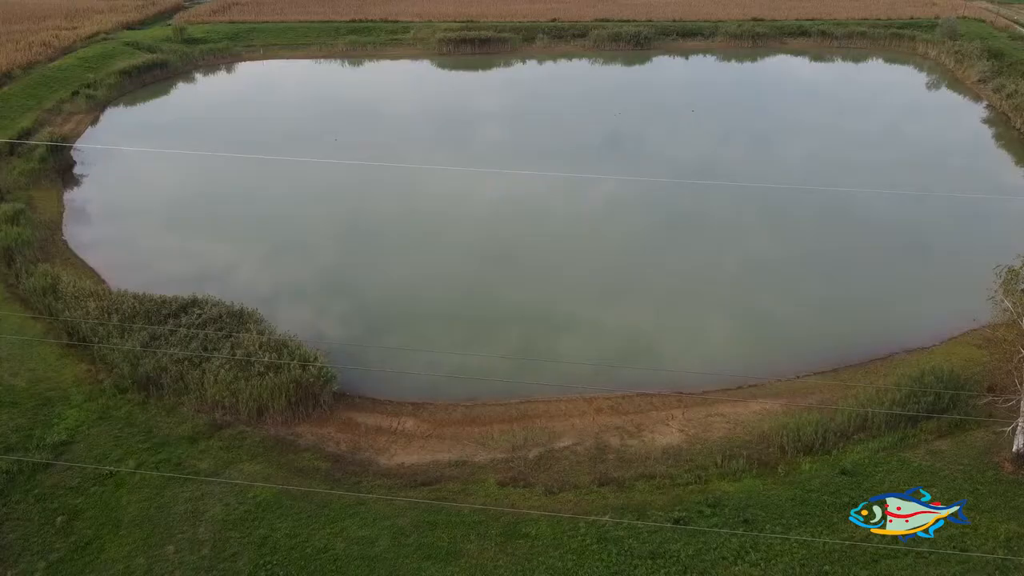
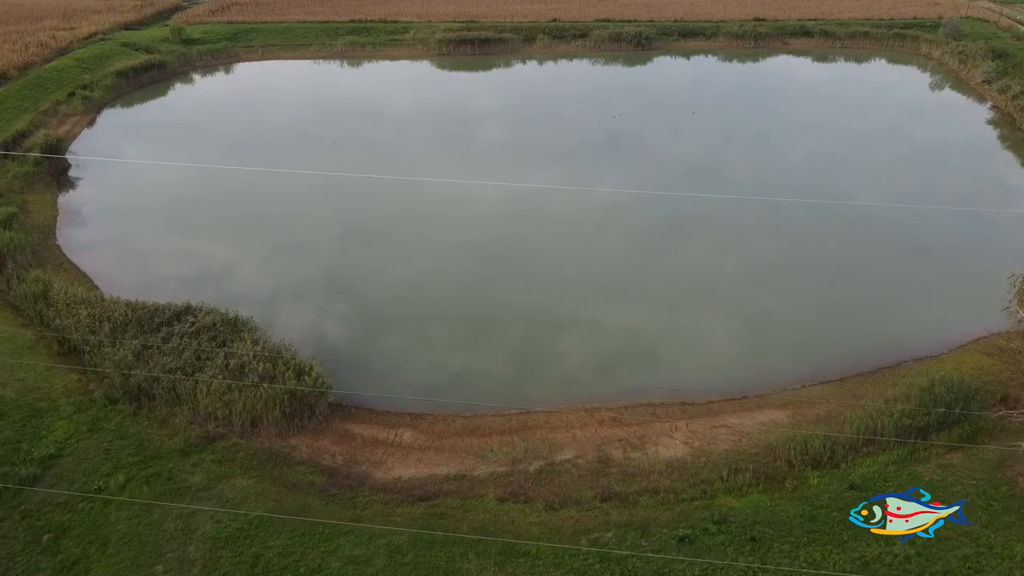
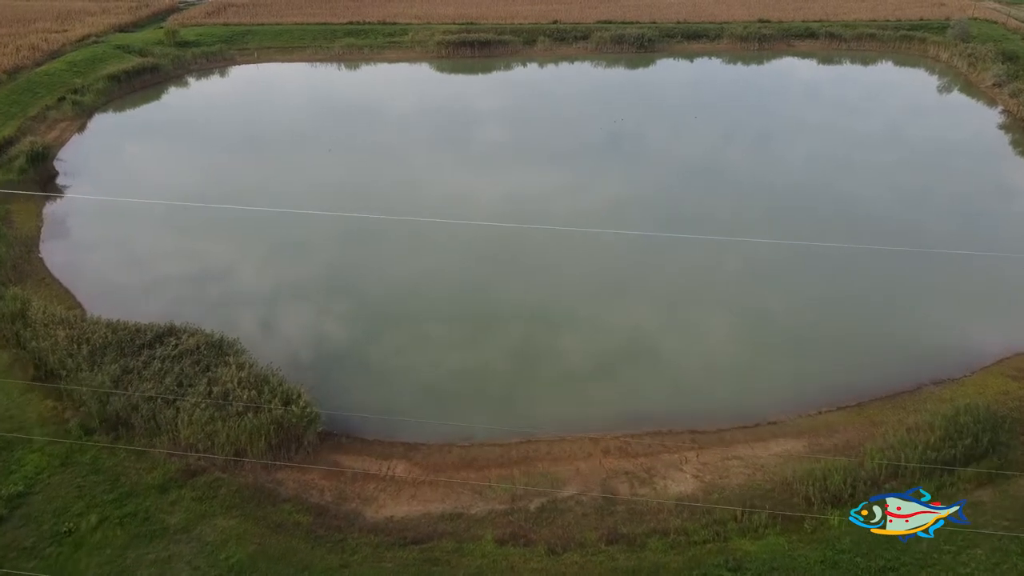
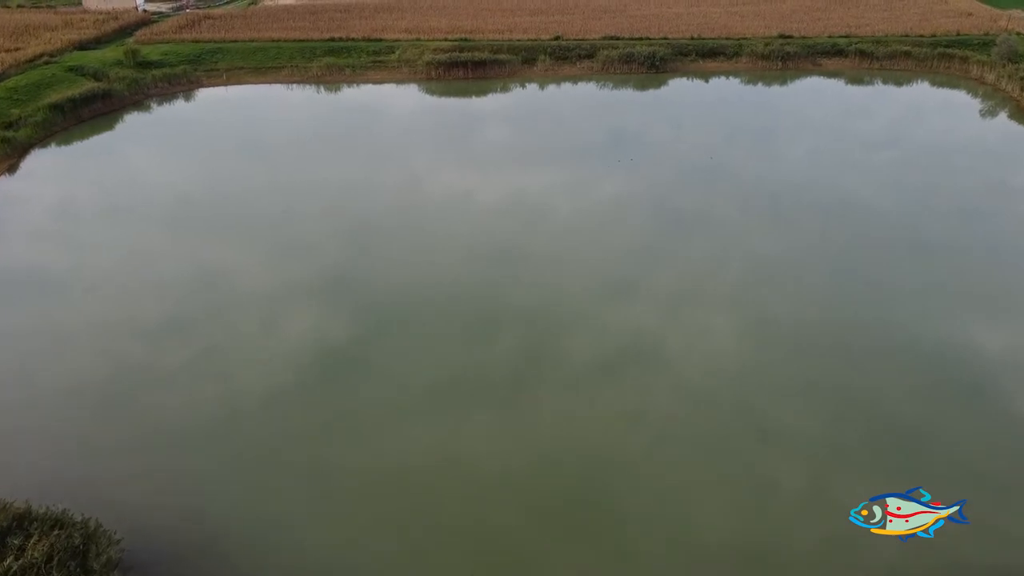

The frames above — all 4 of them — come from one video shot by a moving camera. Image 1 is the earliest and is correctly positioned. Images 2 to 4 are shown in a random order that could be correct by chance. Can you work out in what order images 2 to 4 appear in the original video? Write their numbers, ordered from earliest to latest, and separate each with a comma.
2, 3, 4
